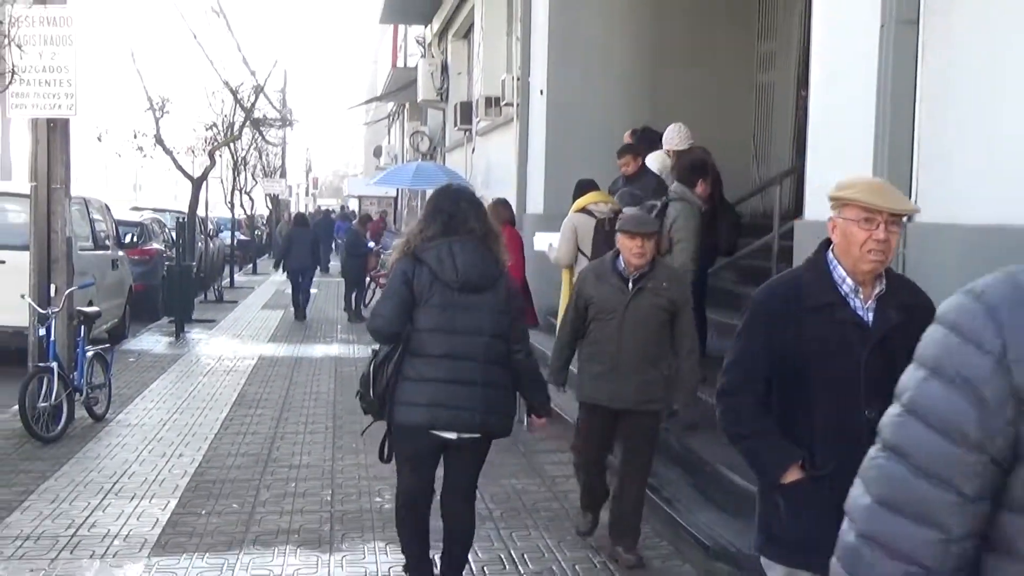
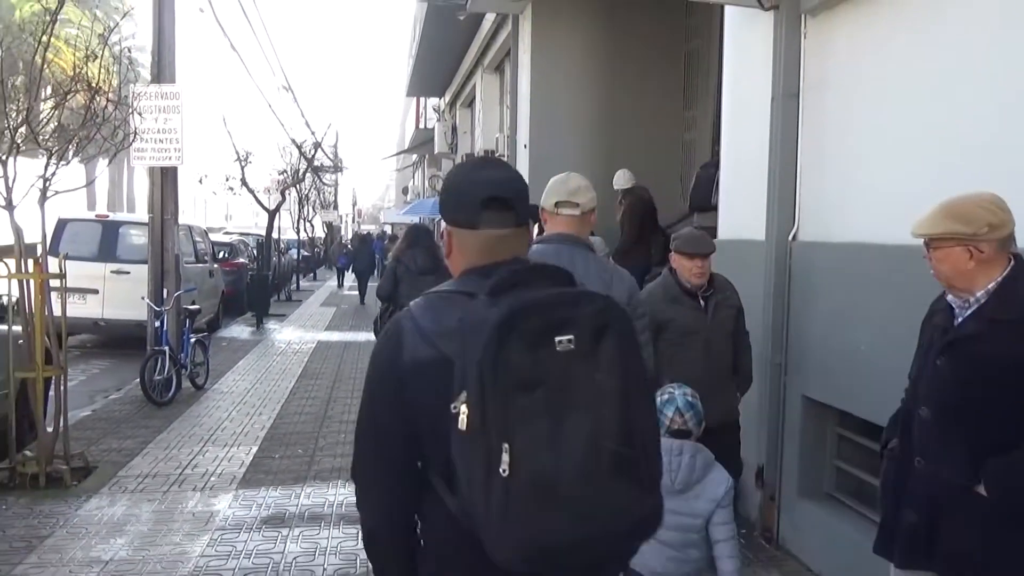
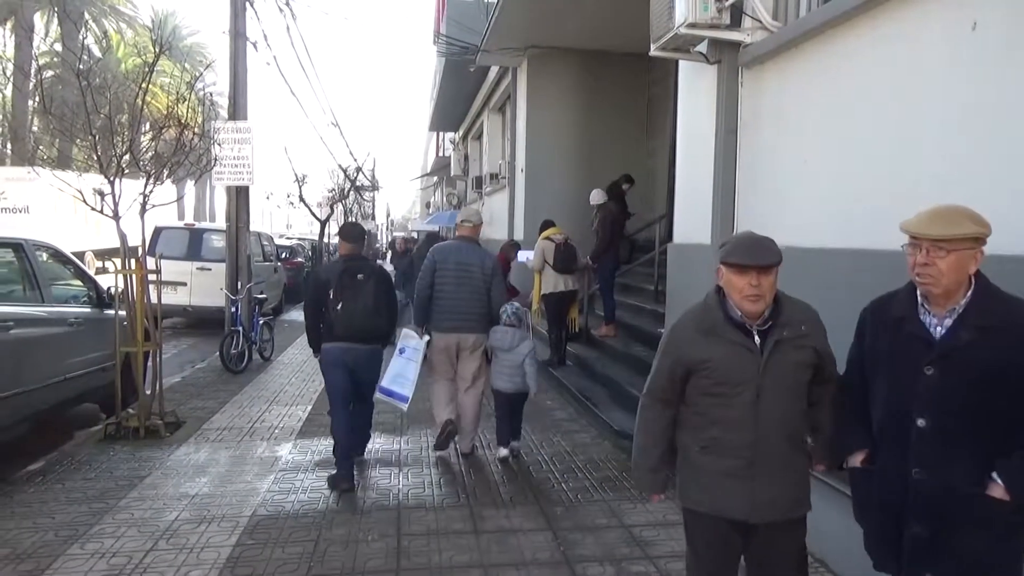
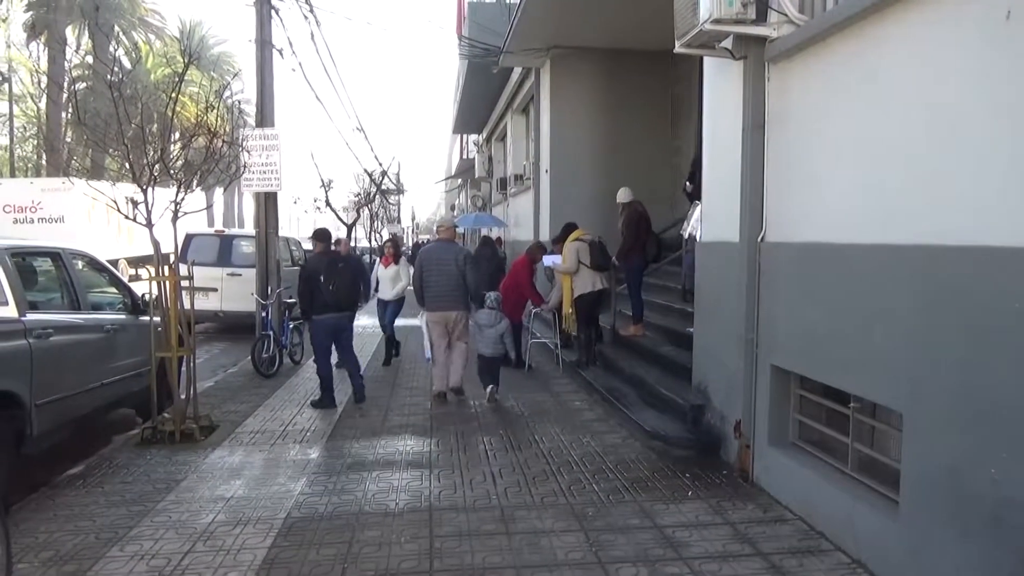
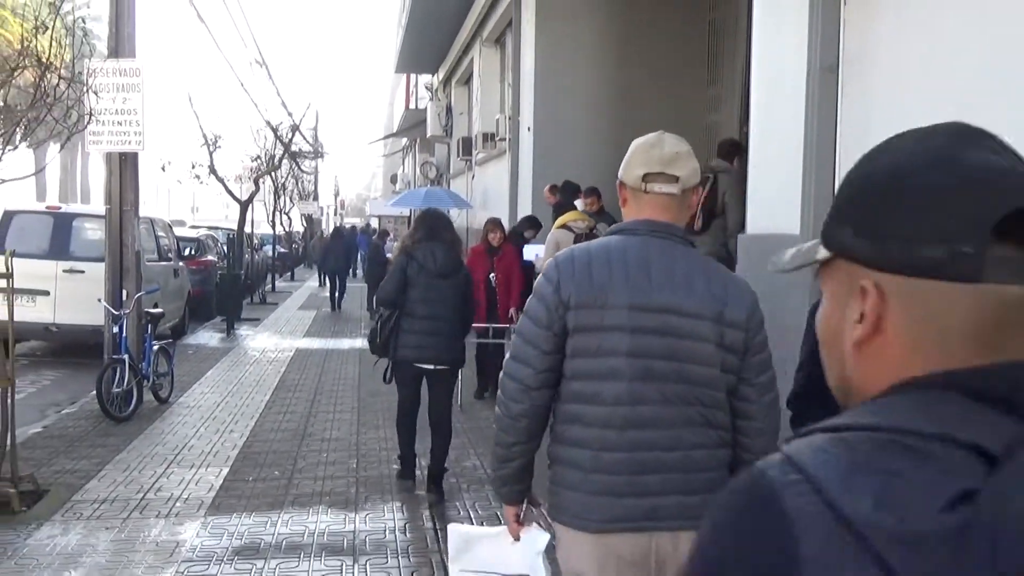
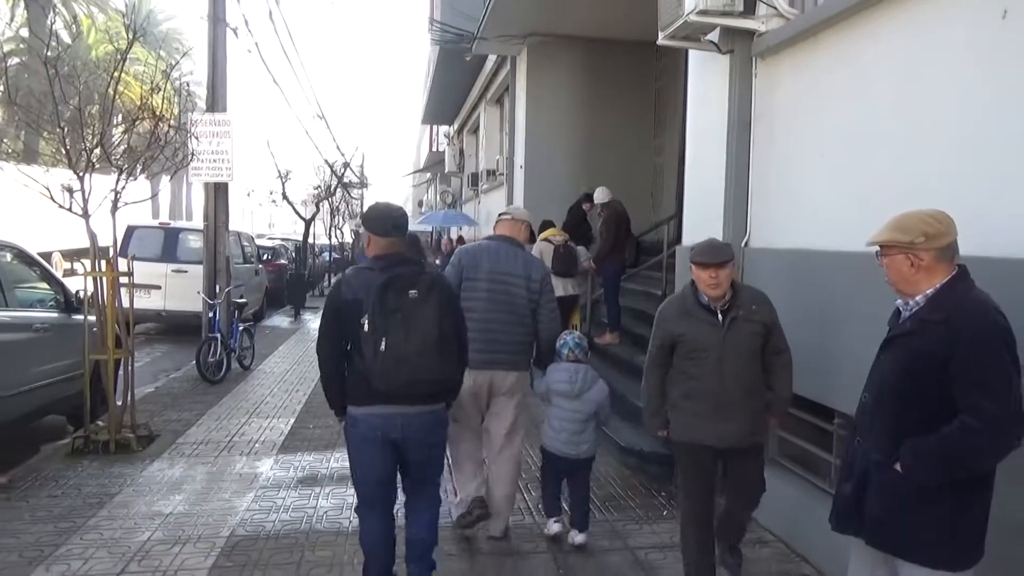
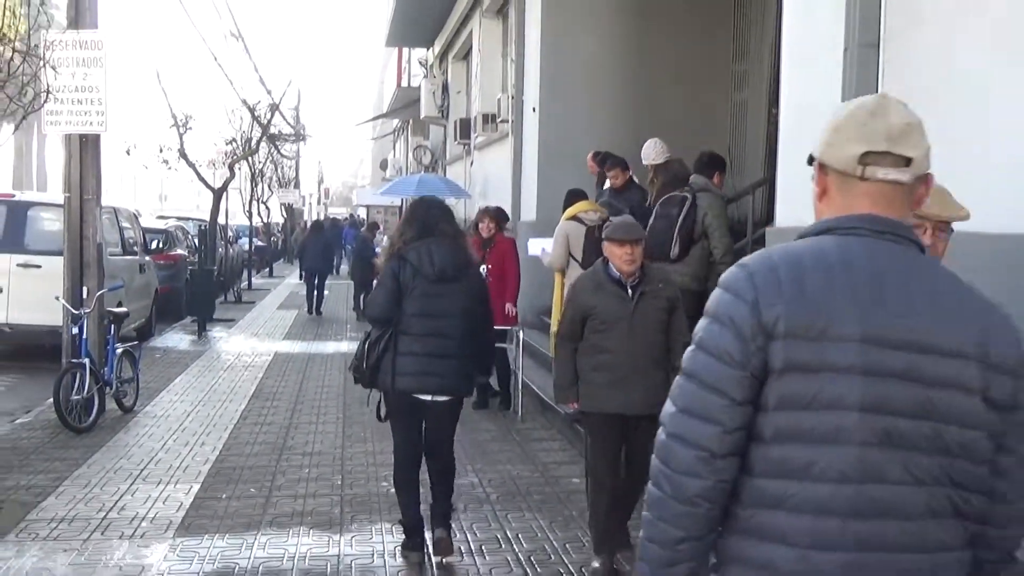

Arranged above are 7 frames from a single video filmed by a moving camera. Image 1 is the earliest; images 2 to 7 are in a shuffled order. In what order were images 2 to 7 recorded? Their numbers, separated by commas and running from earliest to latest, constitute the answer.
7, 5, 2, 6, 3, 4
